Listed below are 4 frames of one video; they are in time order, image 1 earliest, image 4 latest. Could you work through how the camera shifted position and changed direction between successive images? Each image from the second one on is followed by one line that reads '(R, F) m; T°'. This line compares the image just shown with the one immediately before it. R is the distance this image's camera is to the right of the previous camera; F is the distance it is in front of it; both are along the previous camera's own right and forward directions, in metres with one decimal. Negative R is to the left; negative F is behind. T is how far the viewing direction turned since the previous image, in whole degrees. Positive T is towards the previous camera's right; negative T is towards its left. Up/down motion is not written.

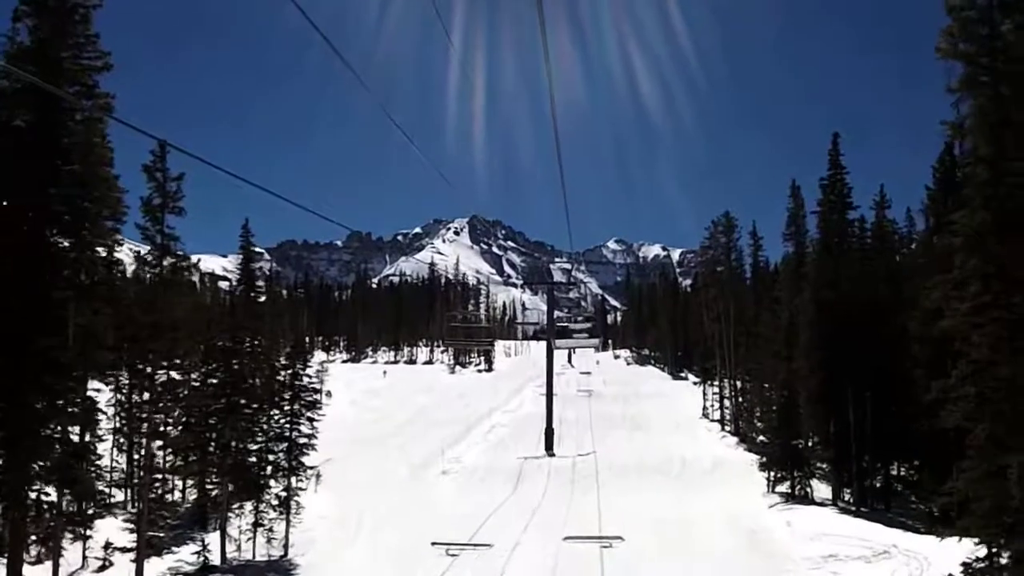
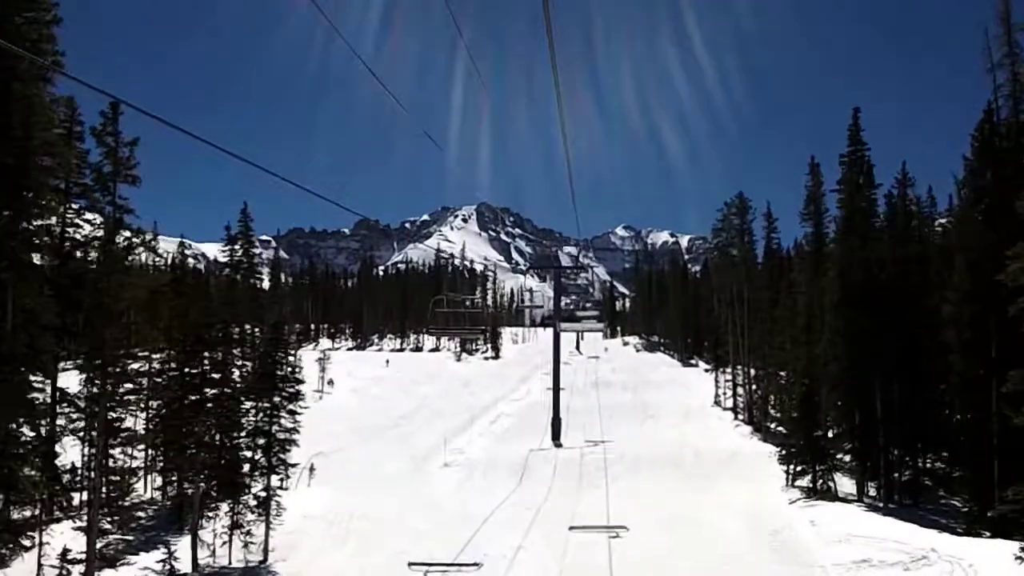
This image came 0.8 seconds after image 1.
(+0.2, +1.7) m; -1°
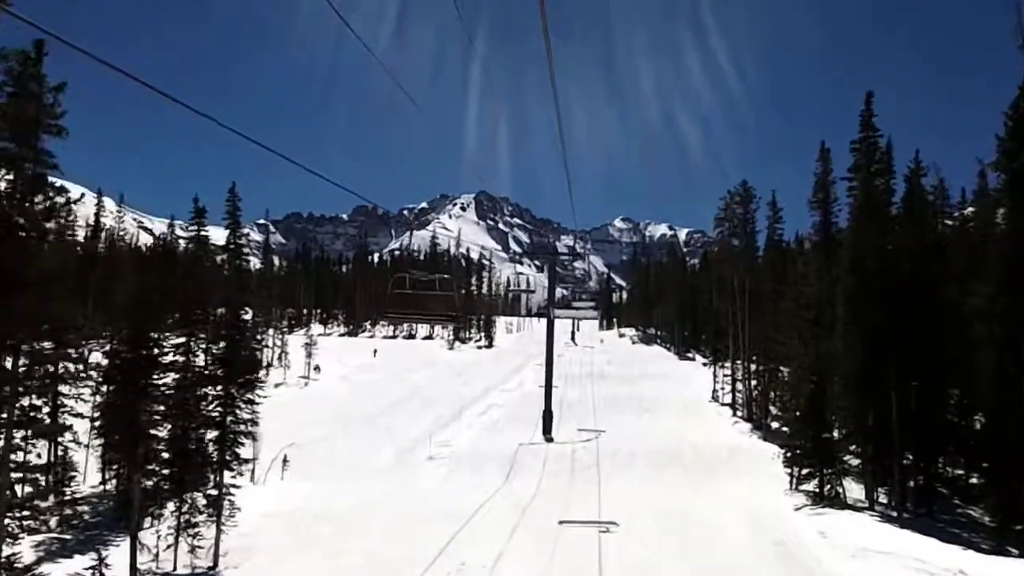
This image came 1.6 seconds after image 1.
(+0.2, +1.8) m; 0°
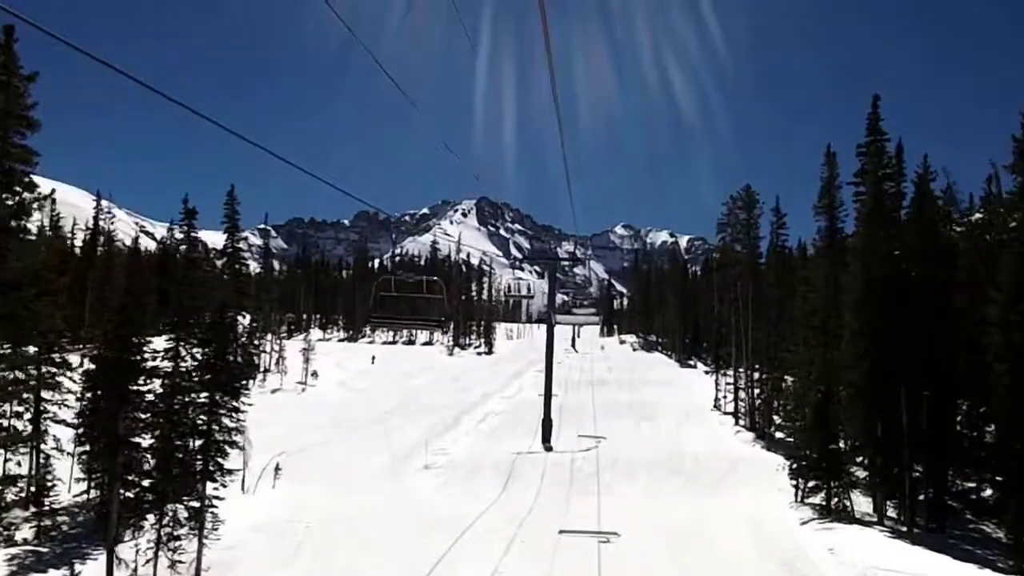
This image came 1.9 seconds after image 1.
(+0.1, +0.7) m; 0°
